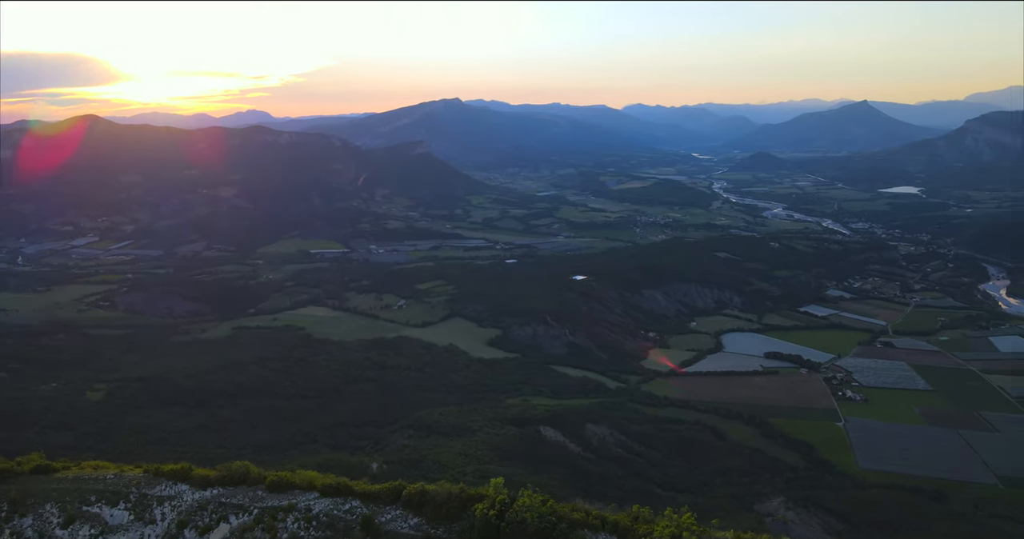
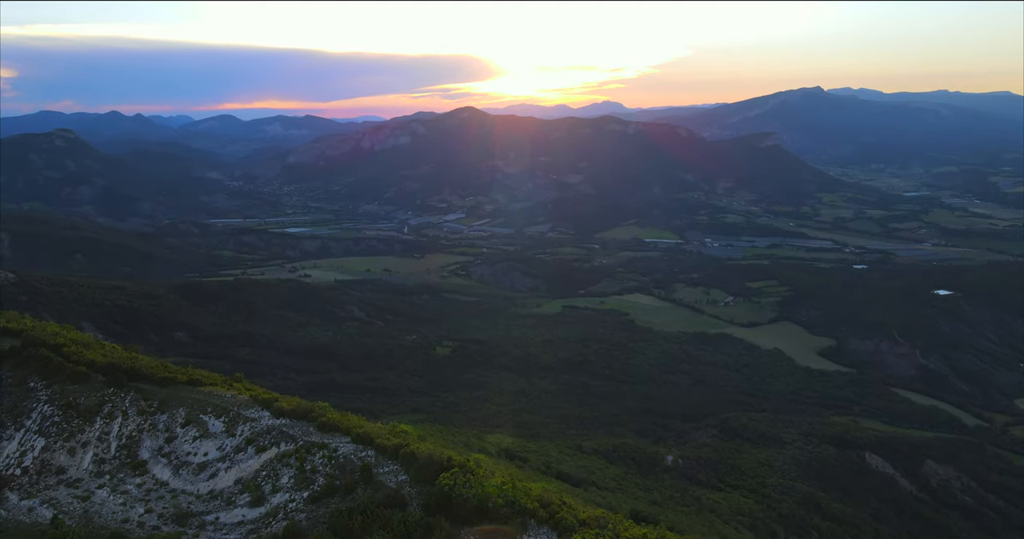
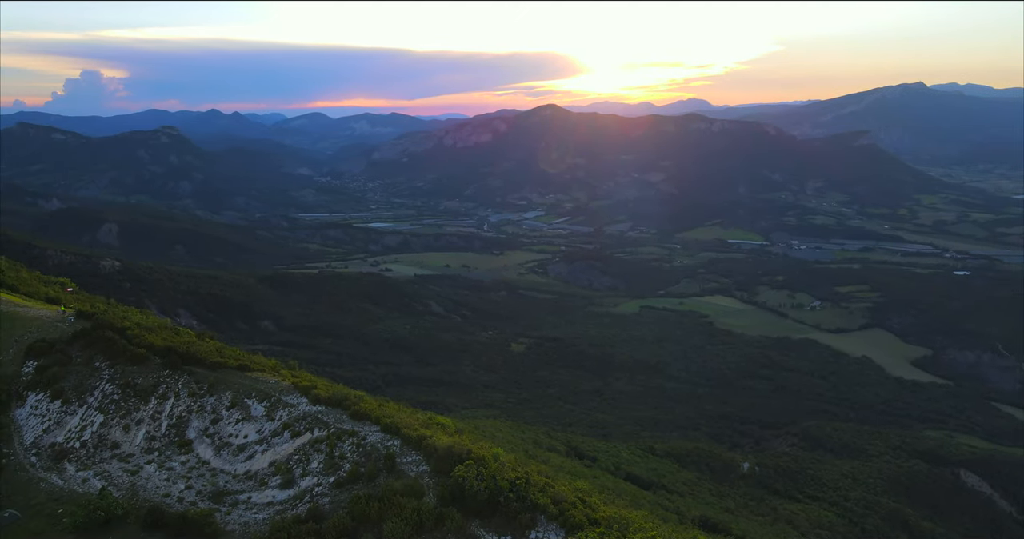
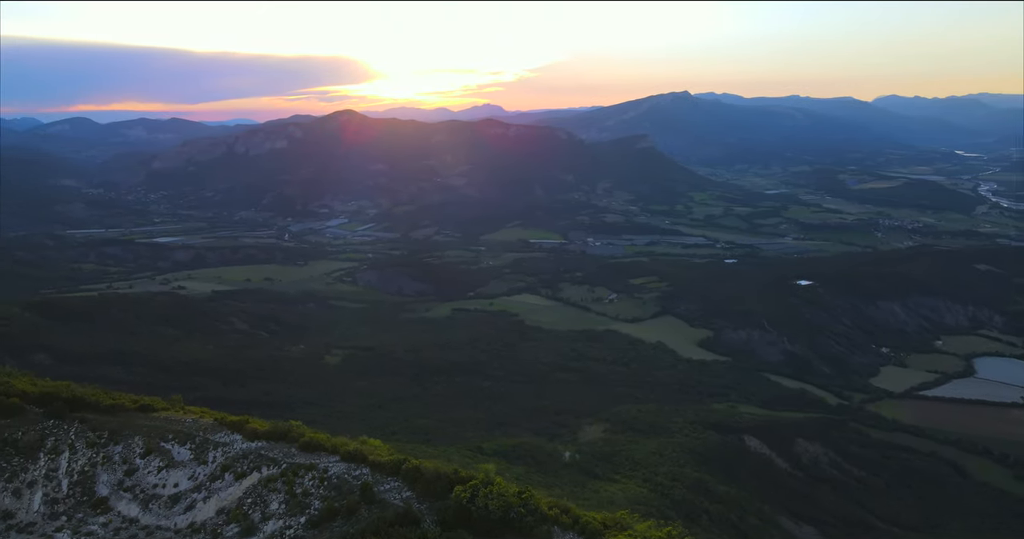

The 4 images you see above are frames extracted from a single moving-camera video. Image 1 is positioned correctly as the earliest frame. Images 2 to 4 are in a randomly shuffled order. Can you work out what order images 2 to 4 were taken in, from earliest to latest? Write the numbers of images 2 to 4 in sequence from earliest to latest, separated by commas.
4, 2, 3
